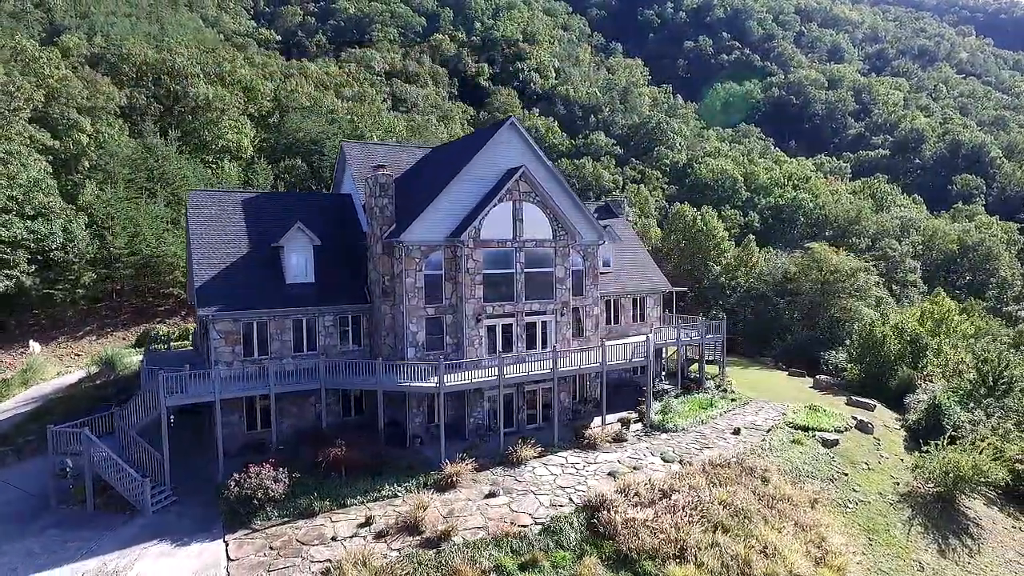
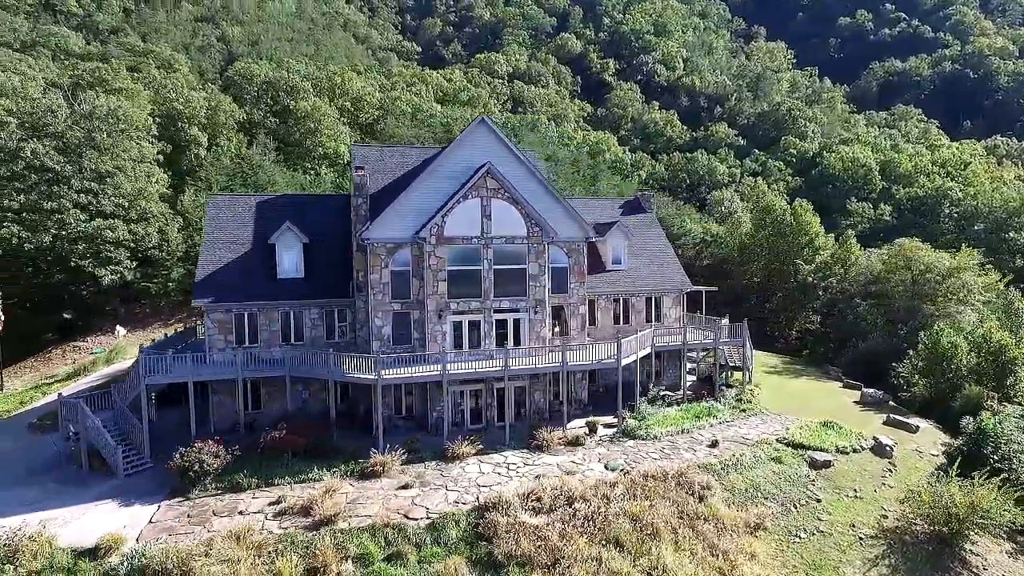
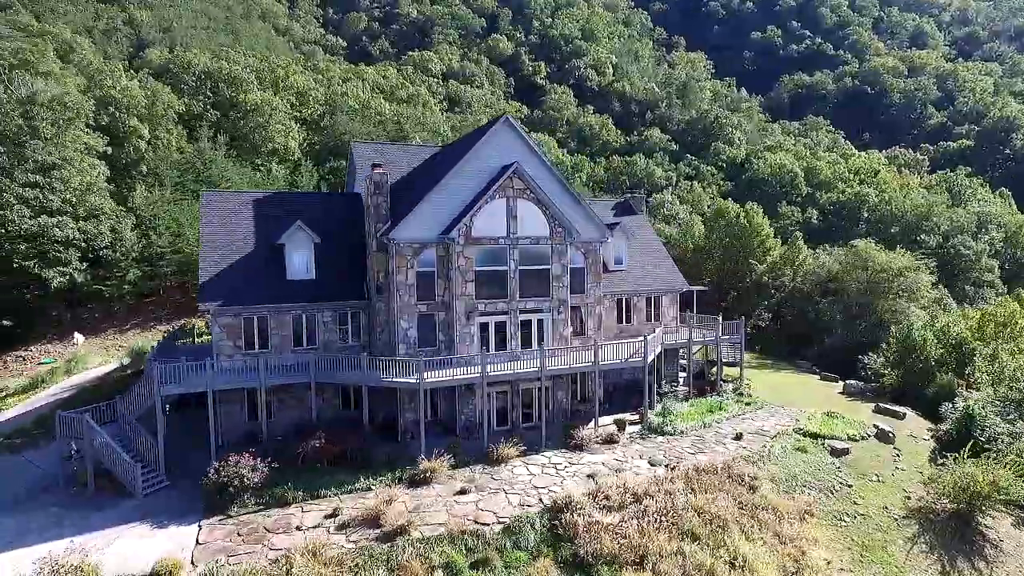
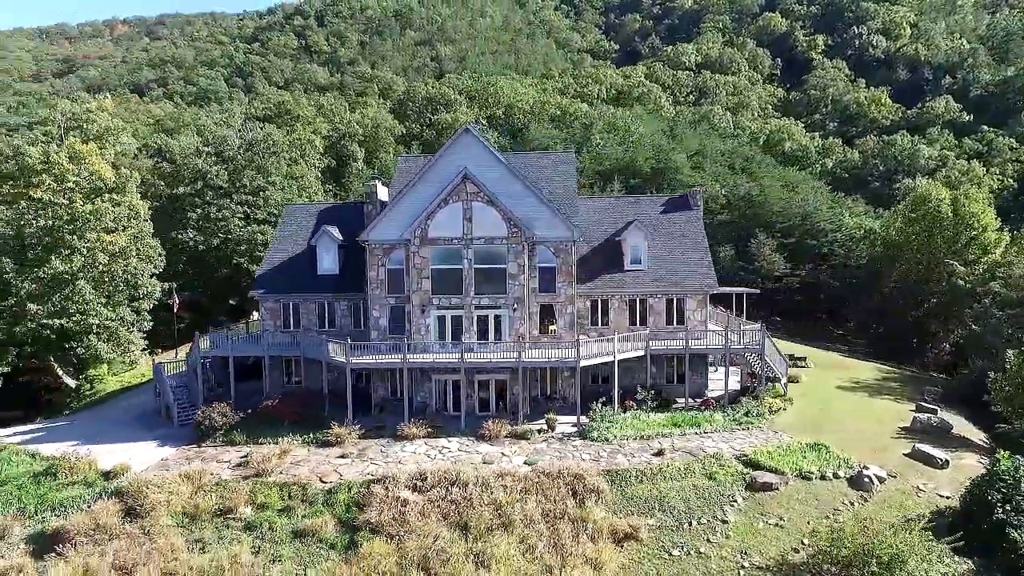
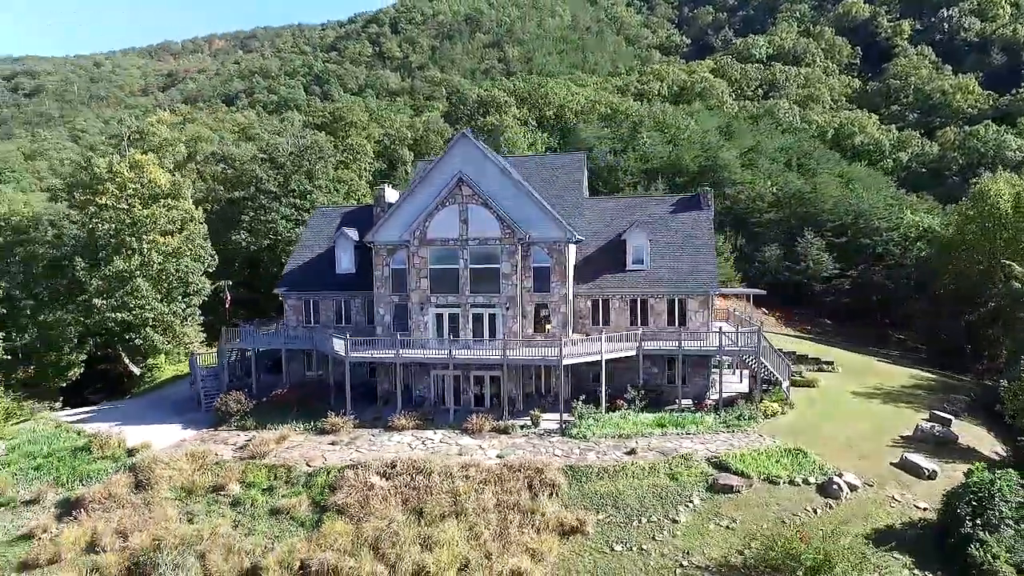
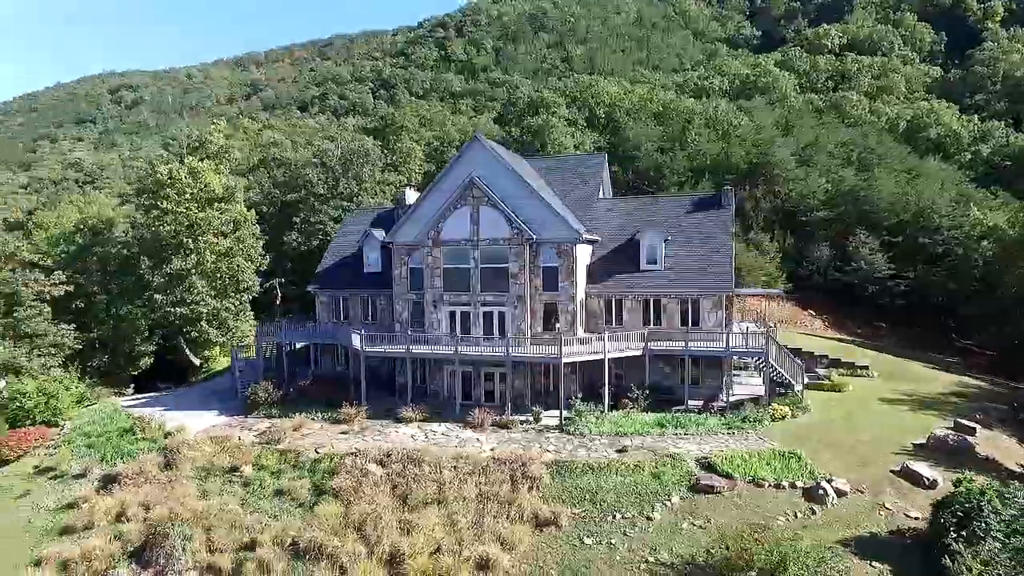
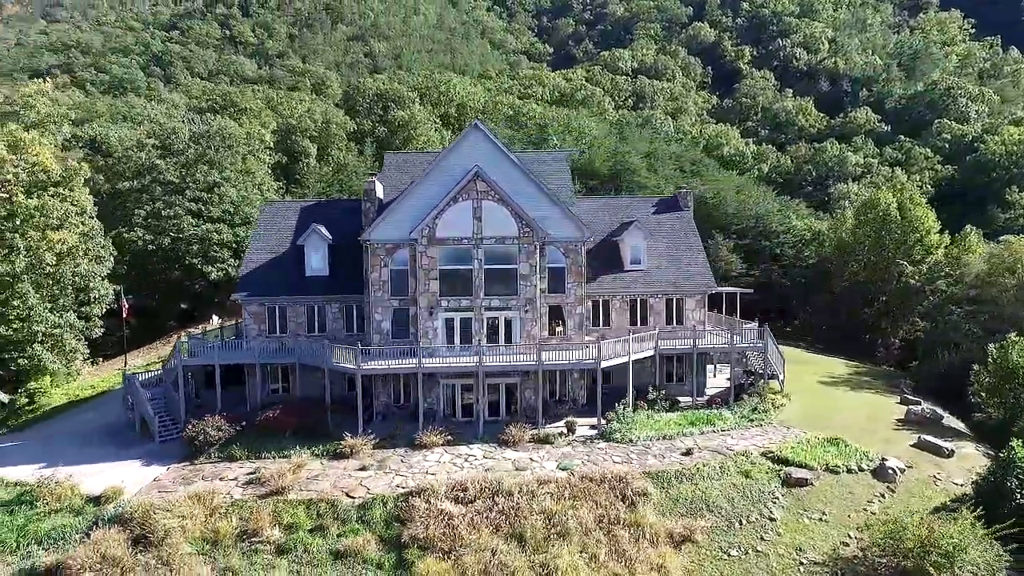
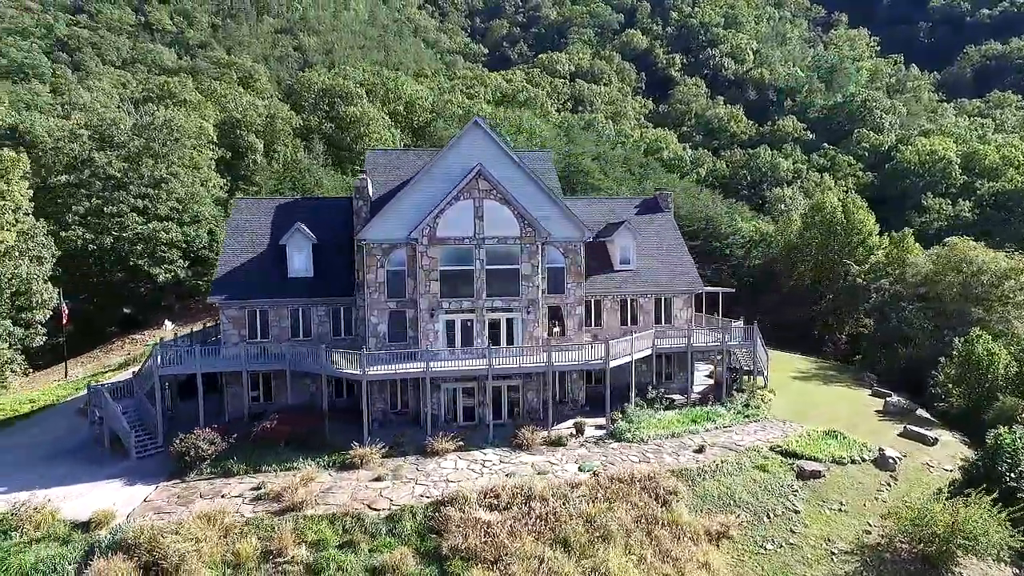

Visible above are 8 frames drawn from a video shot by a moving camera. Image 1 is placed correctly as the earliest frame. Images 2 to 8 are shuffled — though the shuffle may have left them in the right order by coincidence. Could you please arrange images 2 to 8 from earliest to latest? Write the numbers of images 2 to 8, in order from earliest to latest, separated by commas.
3, 2, 8, 7, 4, 5, 6
